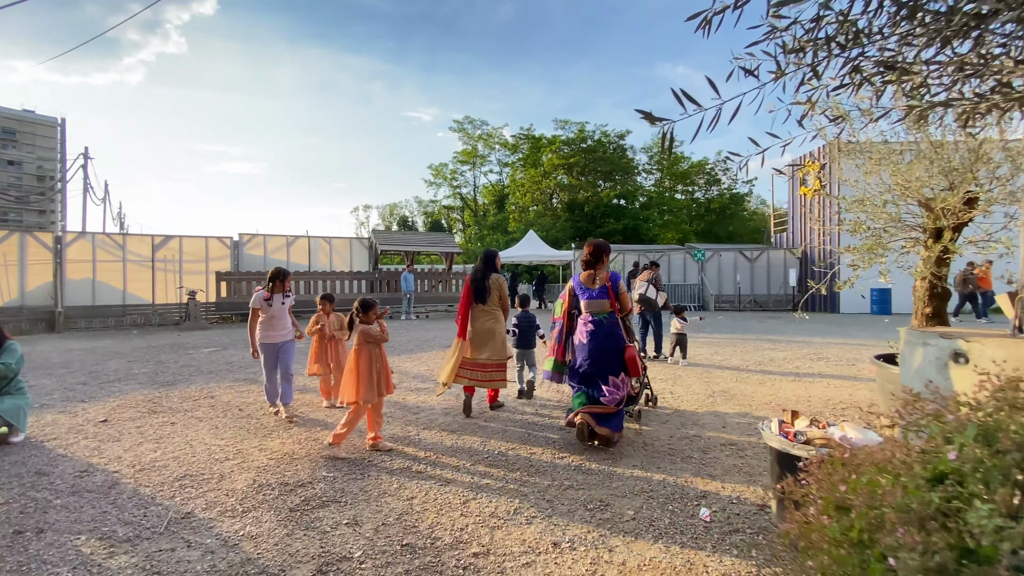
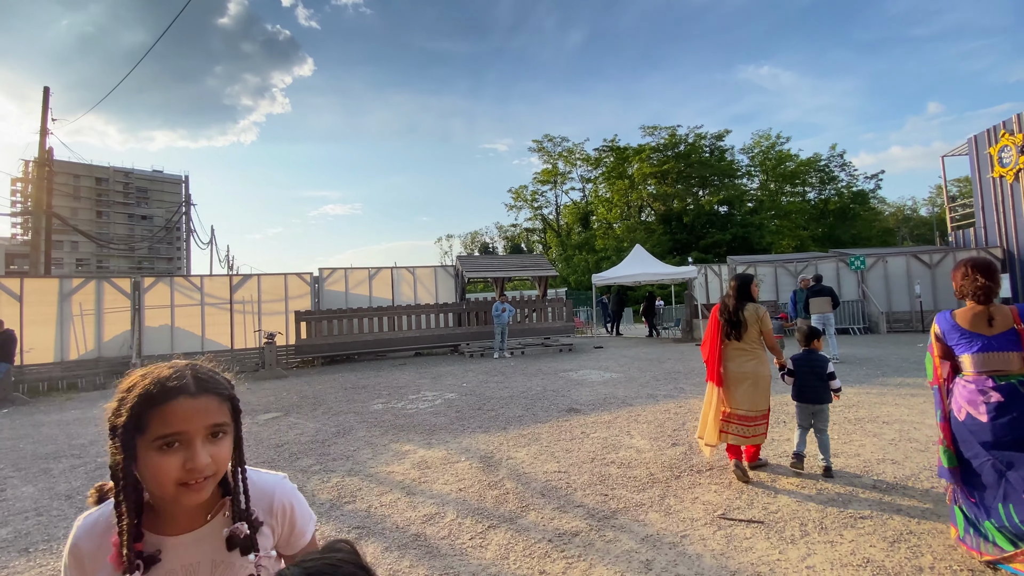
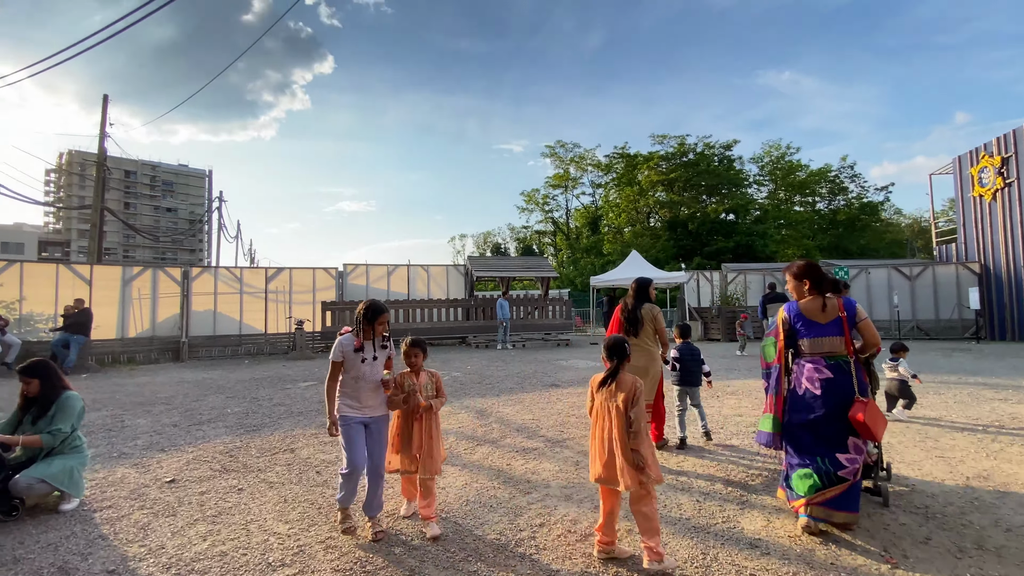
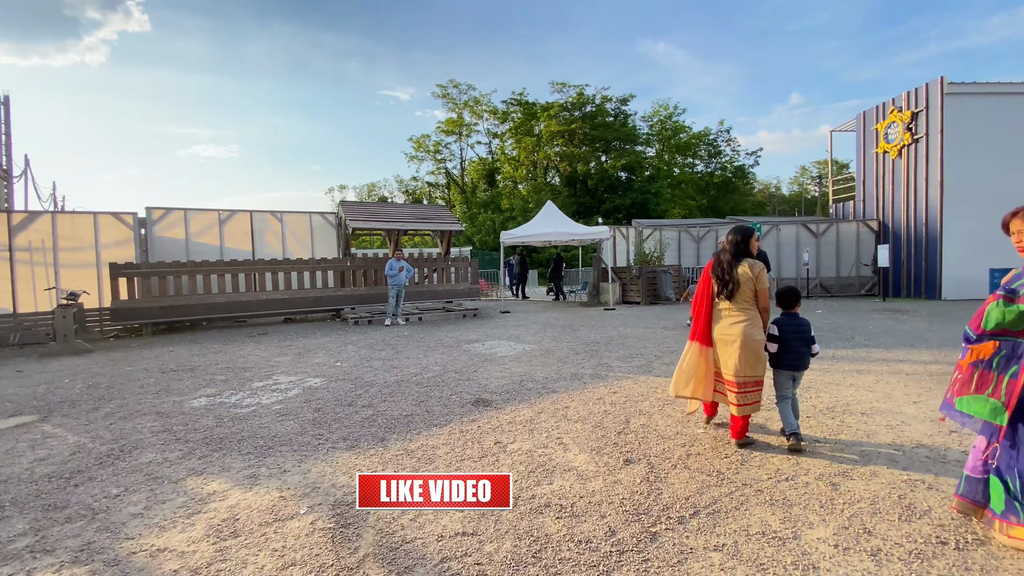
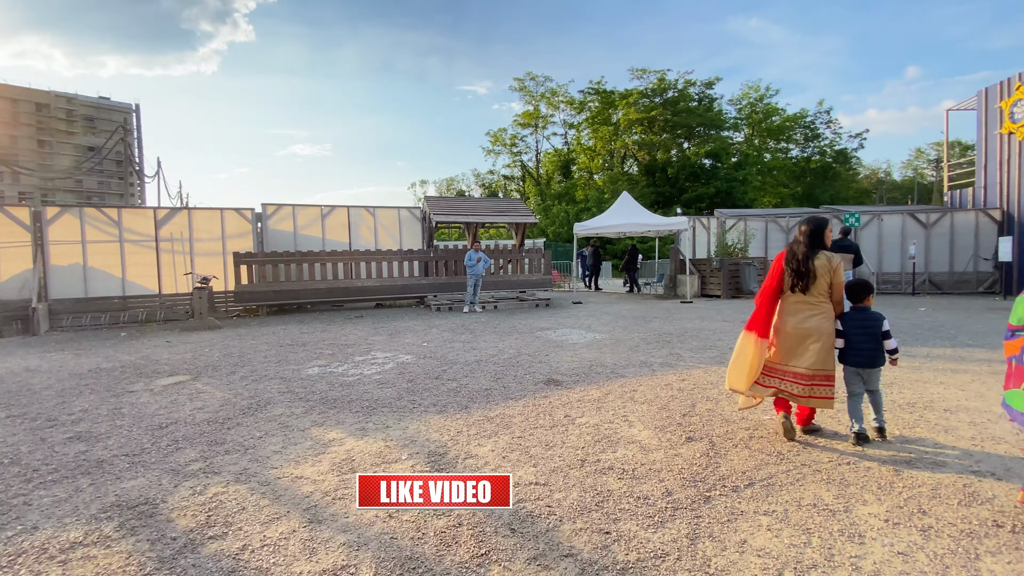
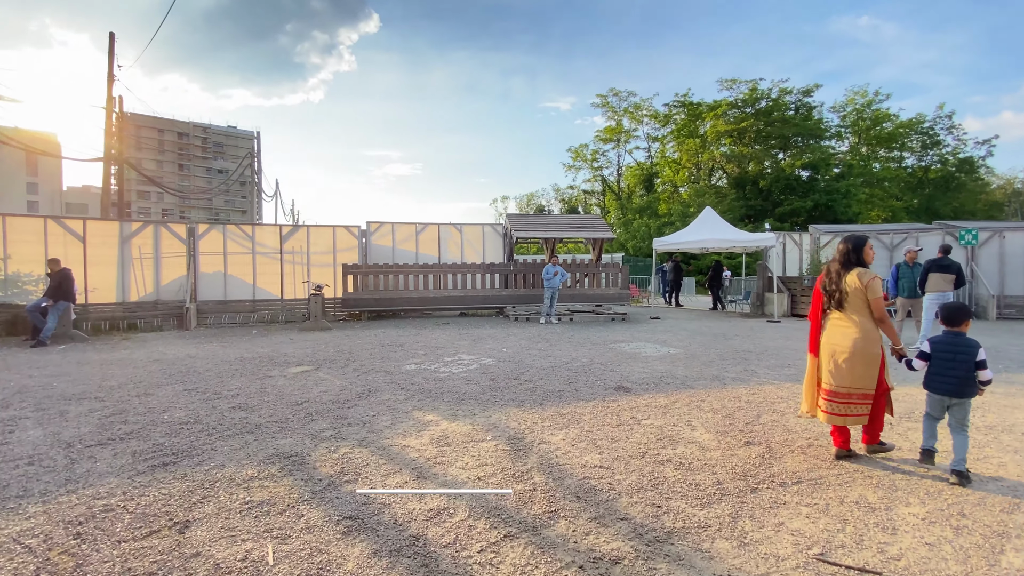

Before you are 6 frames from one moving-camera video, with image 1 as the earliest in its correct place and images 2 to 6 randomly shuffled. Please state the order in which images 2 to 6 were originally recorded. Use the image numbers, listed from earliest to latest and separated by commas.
3, 2, 6, 5, 4
